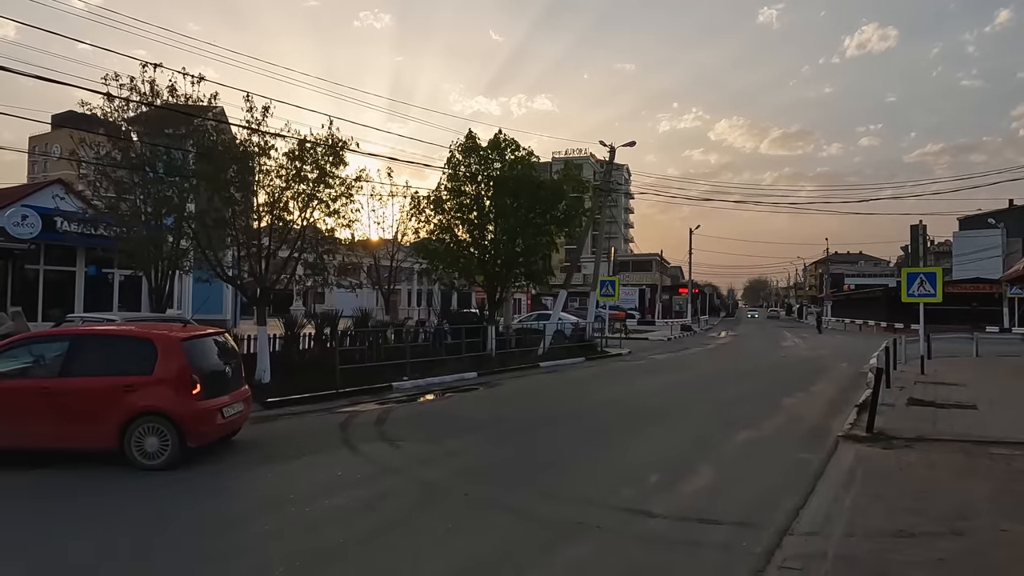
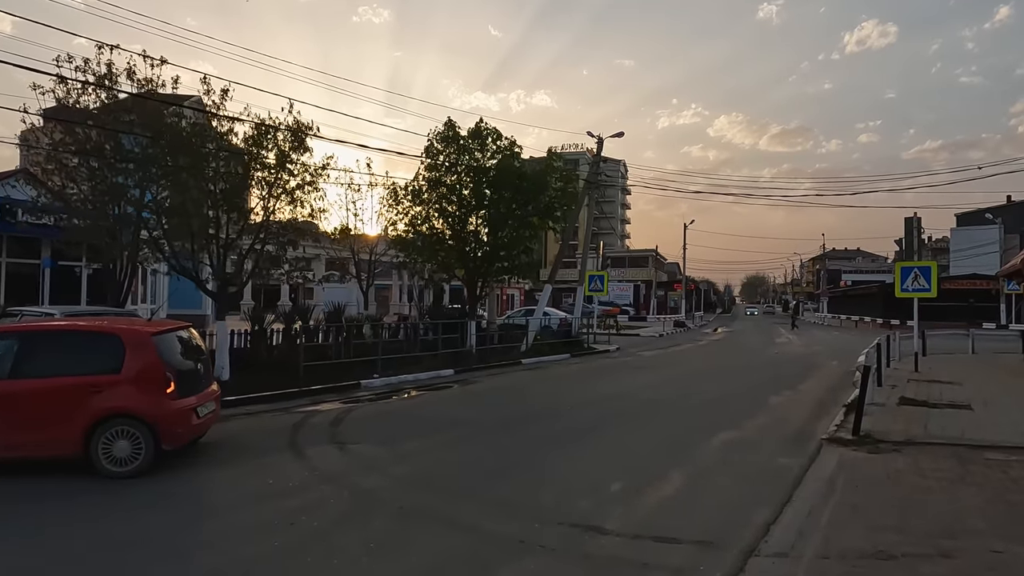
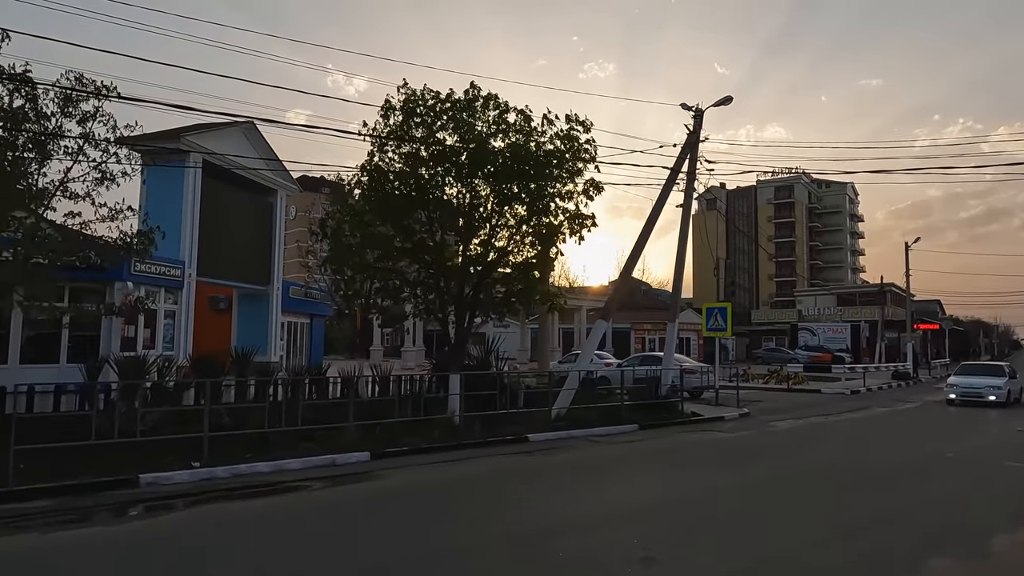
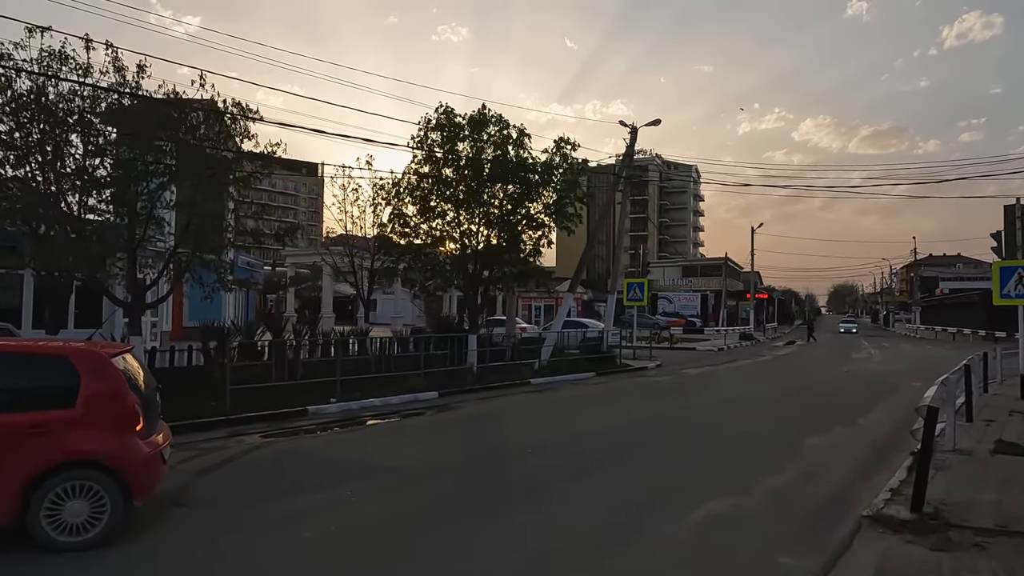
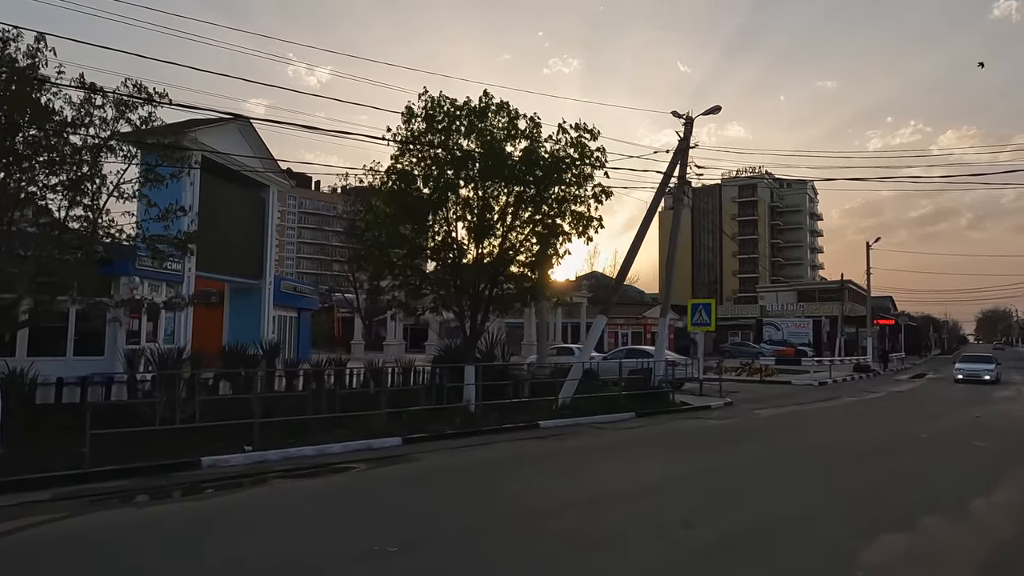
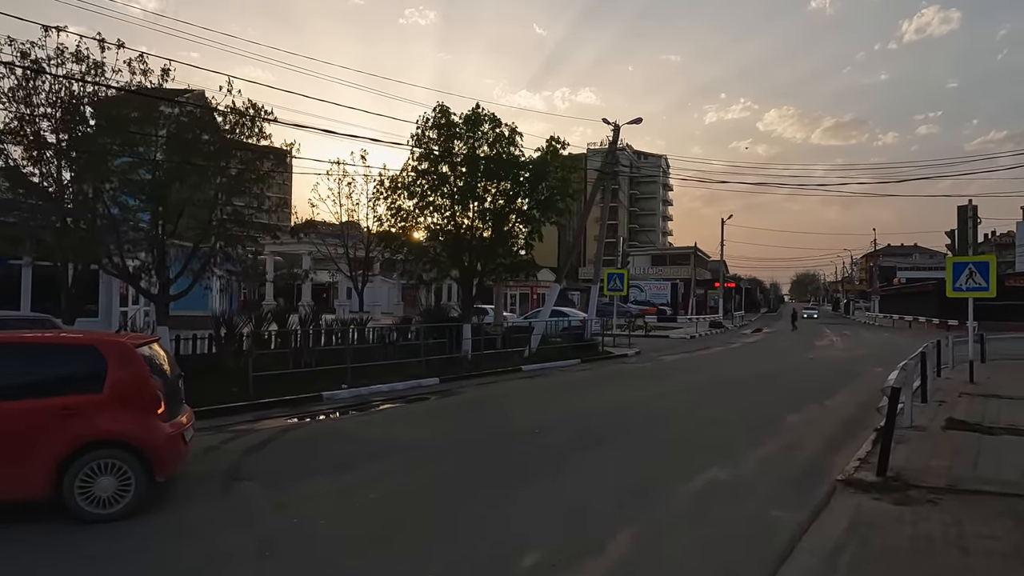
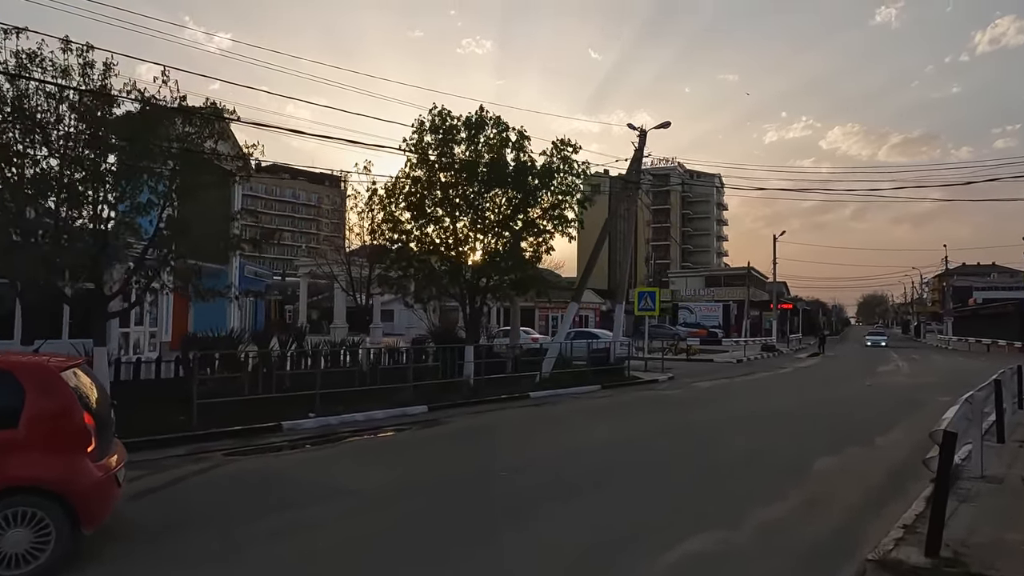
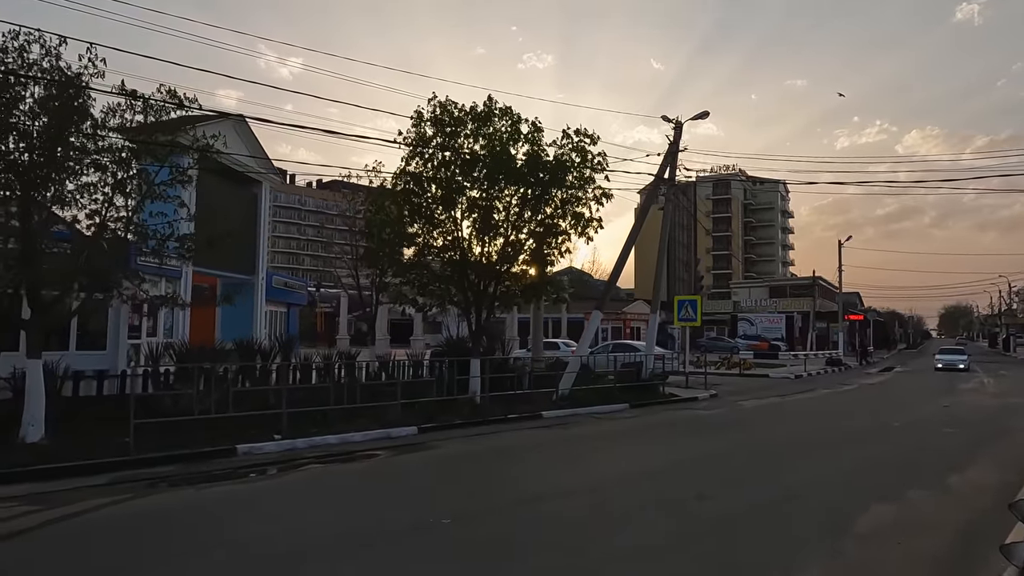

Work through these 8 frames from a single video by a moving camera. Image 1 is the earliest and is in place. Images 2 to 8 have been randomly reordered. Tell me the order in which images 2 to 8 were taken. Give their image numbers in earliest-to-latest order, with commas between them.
2, 6, 4, 7, 8, 5, 3
